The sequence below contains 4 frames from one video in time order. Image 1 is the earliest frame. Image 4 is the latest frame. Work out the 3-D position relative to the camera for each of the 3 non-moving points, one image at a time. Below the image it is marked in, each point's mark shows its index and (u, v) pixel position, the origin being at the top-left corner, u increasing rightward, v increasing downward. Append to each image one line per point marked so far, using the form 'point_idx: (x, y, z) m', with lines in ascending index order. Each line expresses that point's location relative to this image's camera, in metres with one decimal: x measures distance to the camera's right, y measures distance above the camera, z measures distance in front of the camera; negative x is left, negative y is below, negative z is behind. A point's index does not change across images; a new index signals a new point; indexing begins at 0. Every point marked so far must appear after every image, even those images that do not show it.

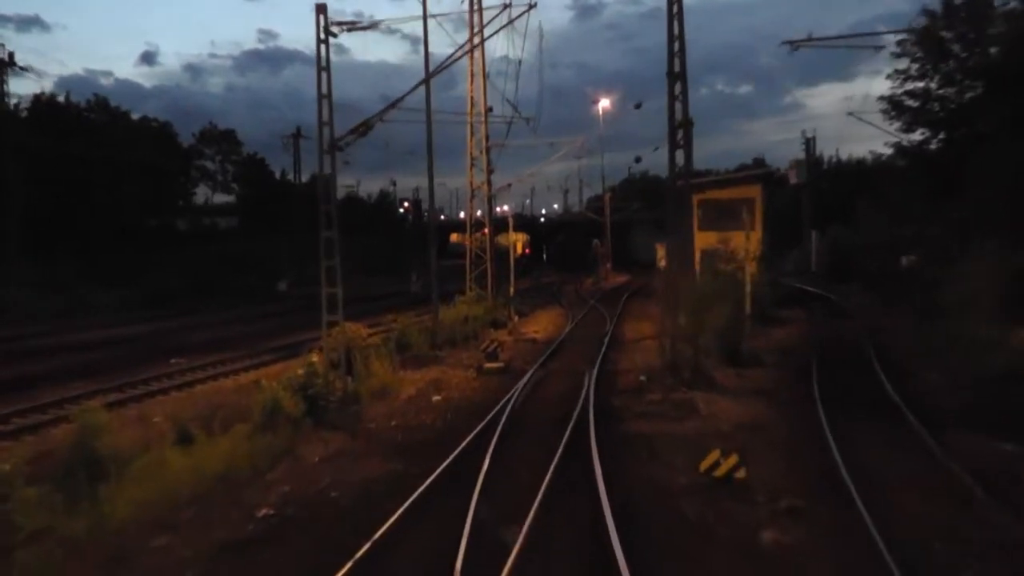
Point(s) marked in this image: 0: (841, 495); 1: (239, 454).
0: (+4.8, -3.0, +14.6) m
1: (-4.6, -2.8, +16.8) m
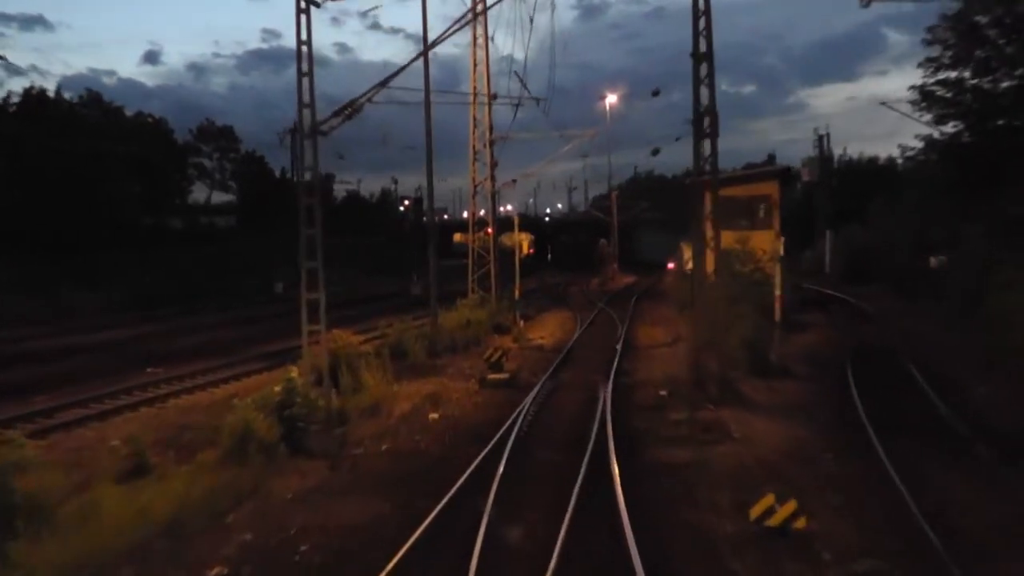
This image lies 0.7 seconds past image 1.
0: (+4.9, -3.2, +11.9) m
1: (-4.5, -2.9, +14.2) m
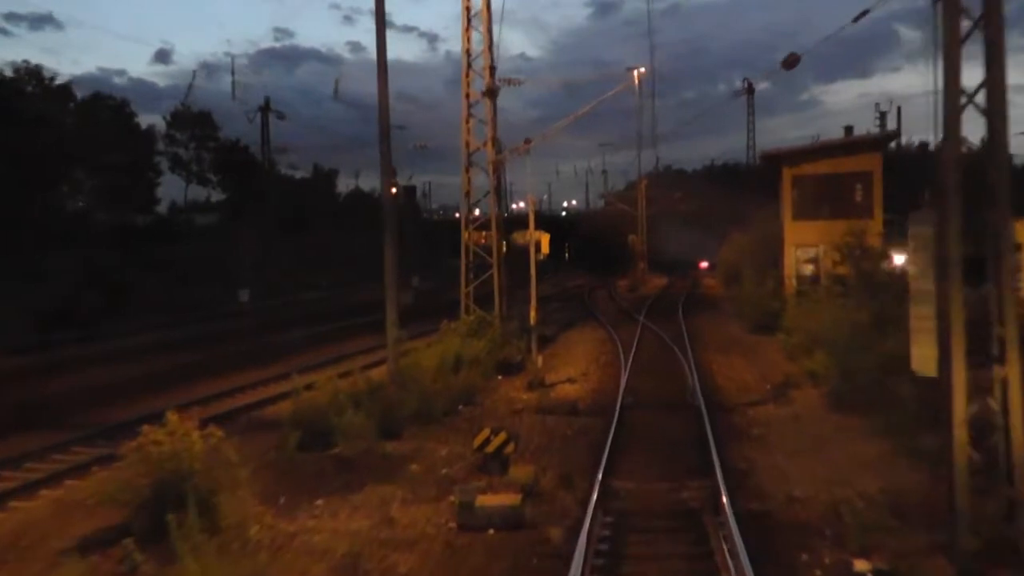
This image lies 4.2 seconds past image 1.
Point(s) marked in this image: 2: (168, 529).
0: (+4.9, -3.6, -1.5) m
1: (-4.5, -3.5, +0.9) m
2: (-3.7, -2.6, +11.3) m
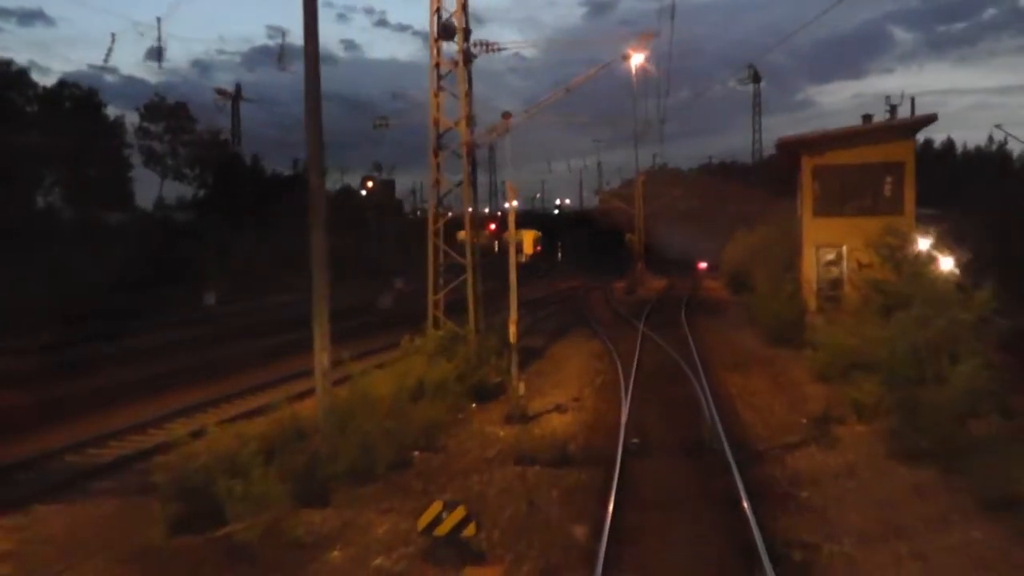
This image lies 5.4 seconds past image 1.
0: (+4.6, -3.9, -6.1) m
1: (-4.9, -3.7, -3.8) m
2: (-4.1, -2.8, +6.6) m
